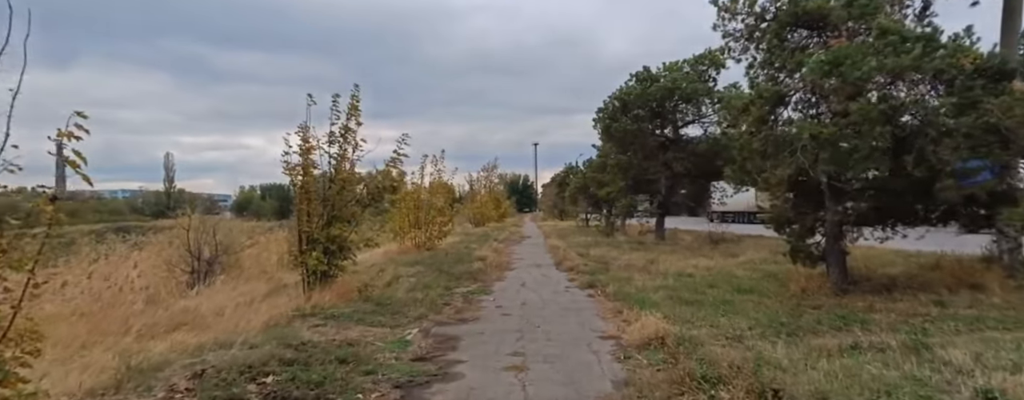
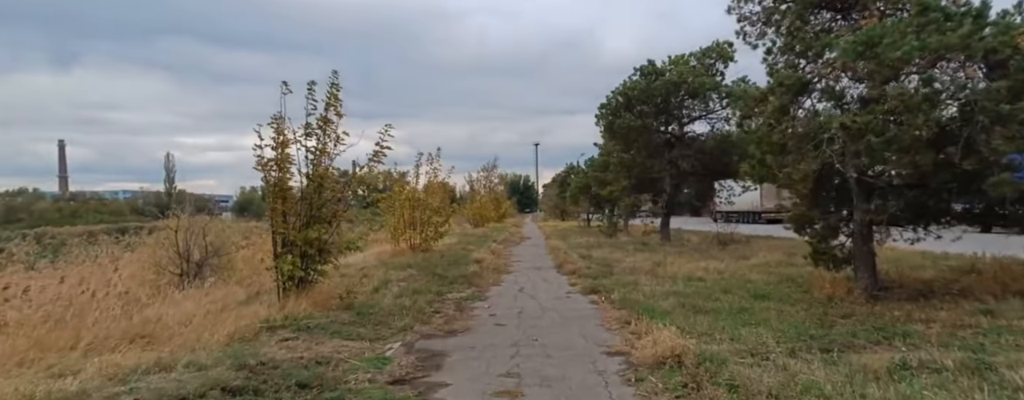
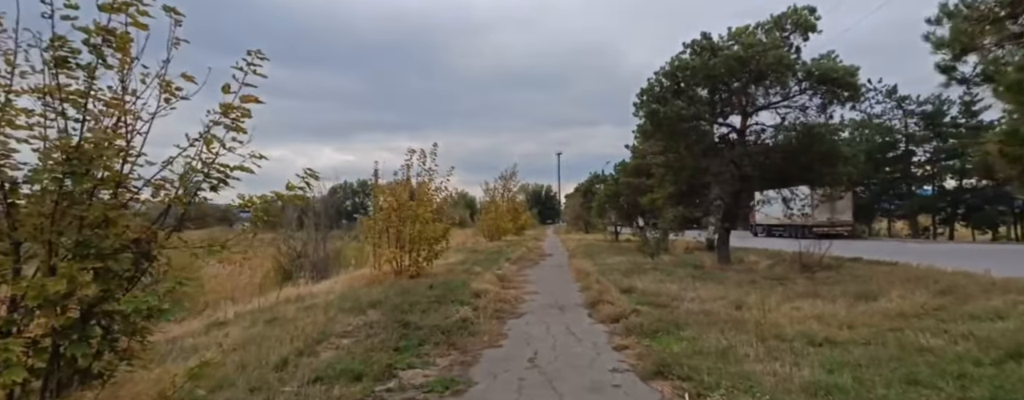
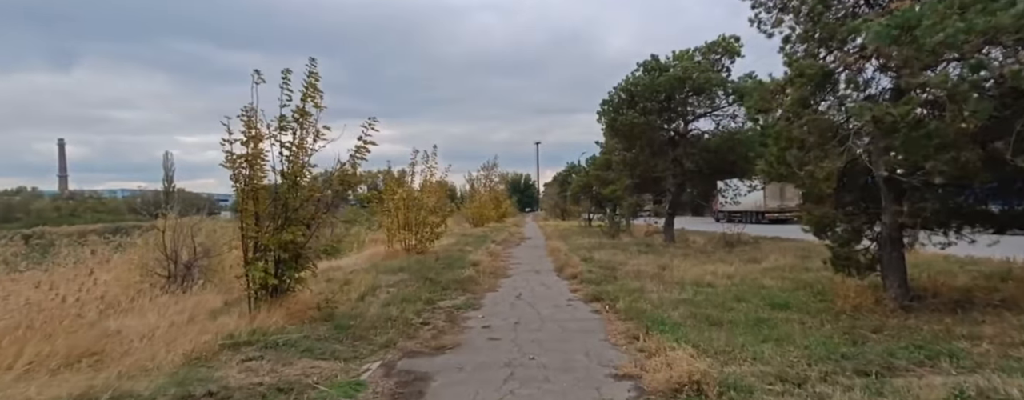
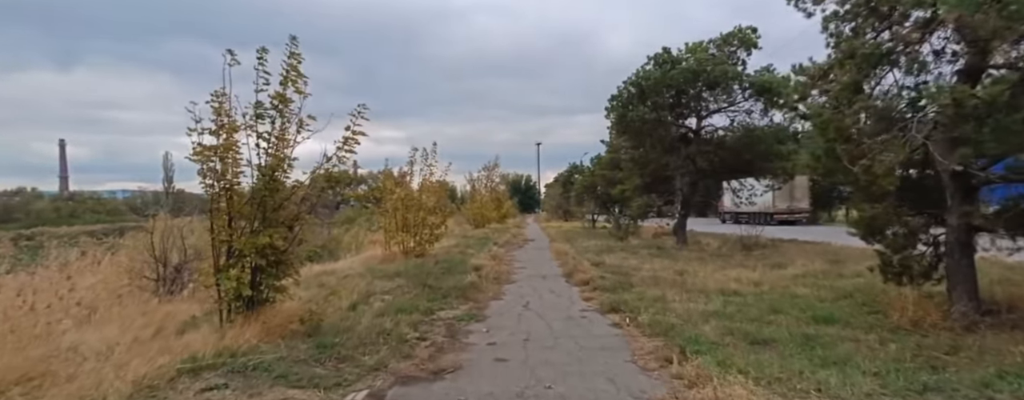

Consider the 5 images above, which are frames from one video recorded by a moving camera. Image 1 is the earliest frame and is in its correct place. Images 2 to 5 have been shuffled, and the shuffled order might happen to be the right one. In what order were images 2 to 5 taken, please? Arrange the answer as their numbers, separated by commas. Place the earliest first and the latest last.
2, 4, 5, 3
